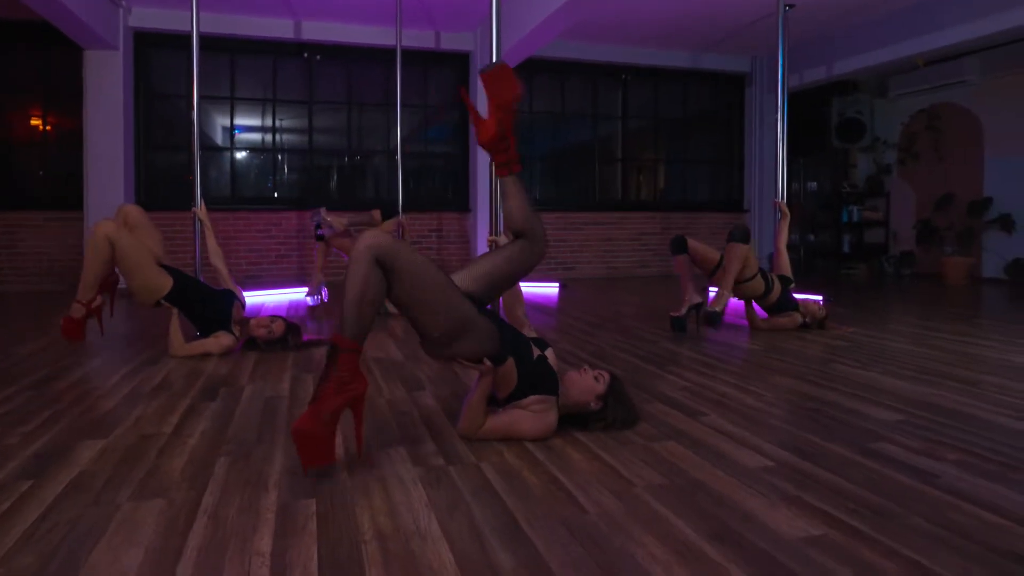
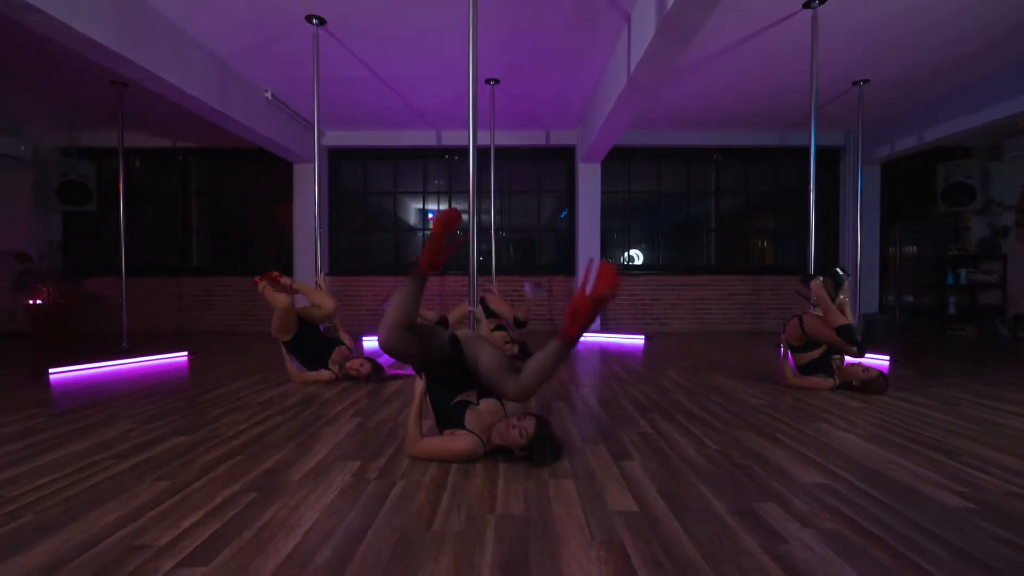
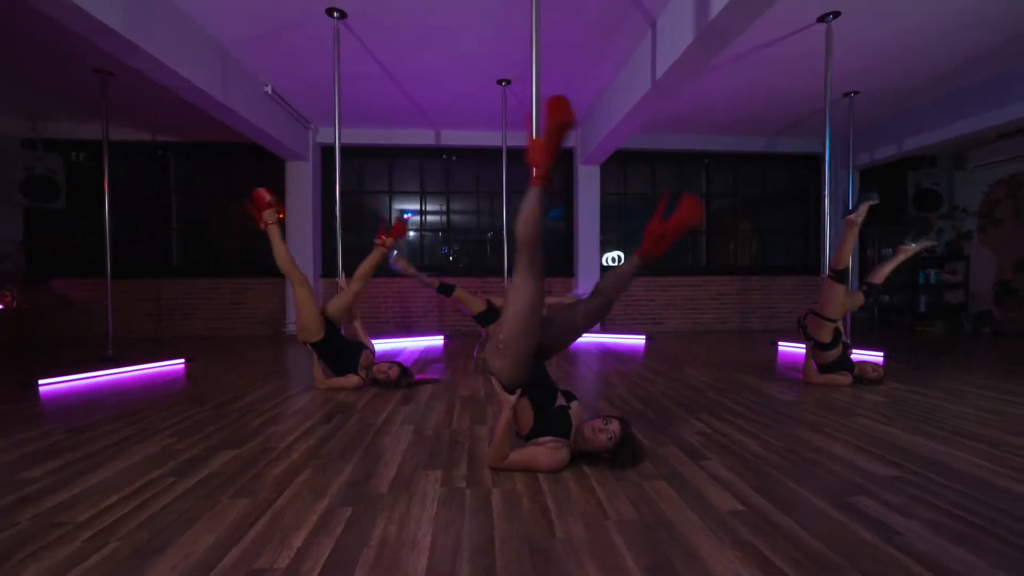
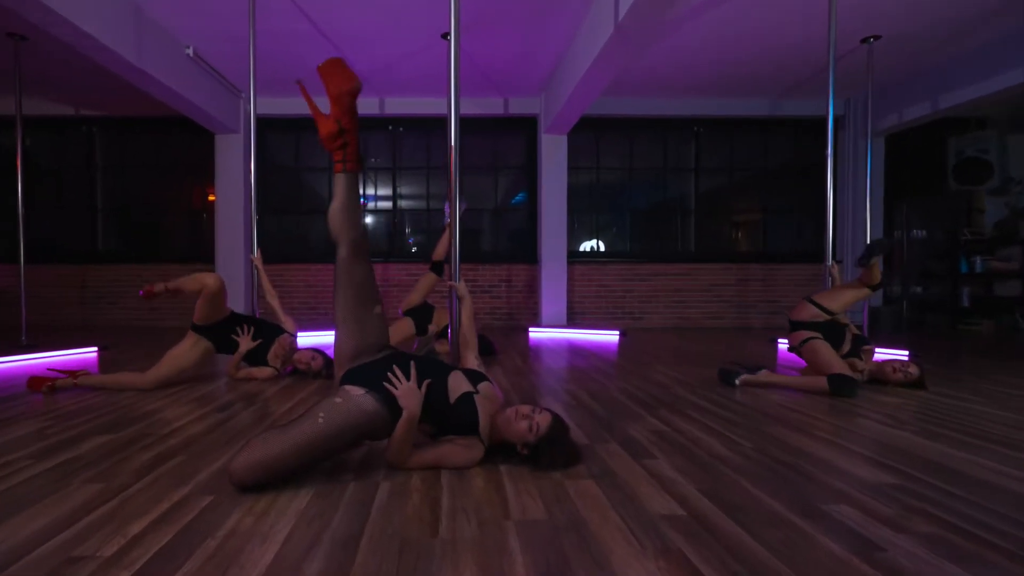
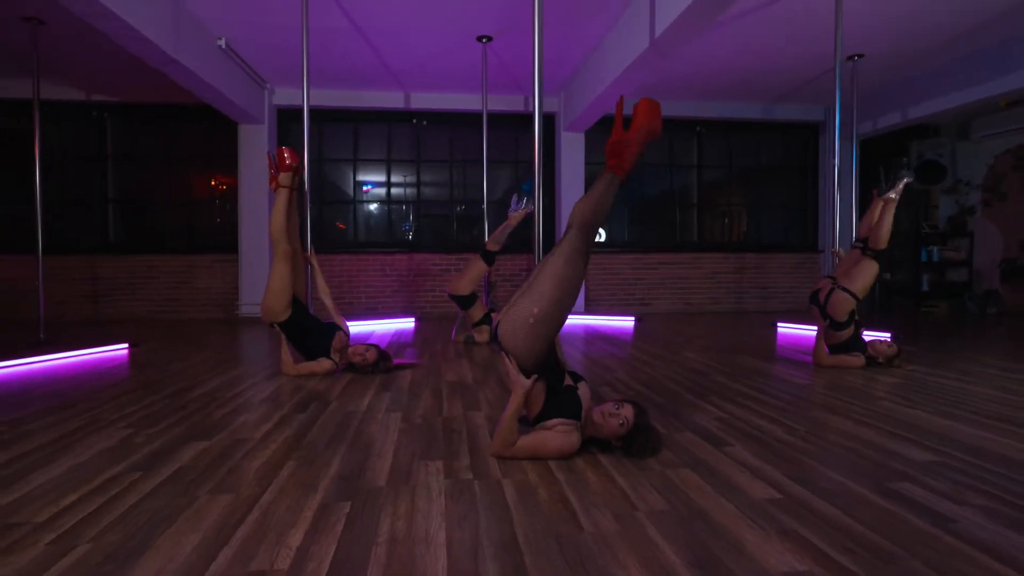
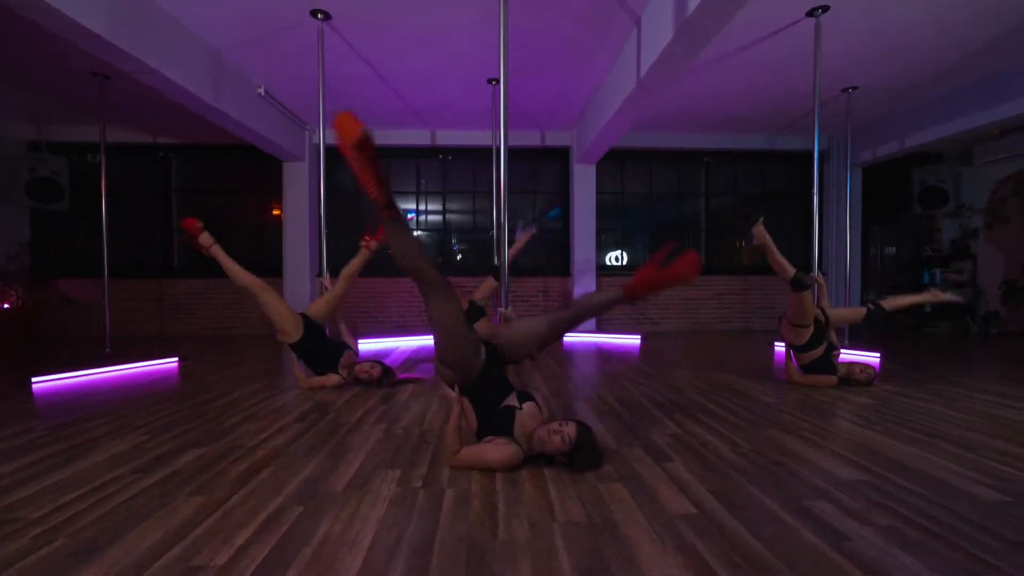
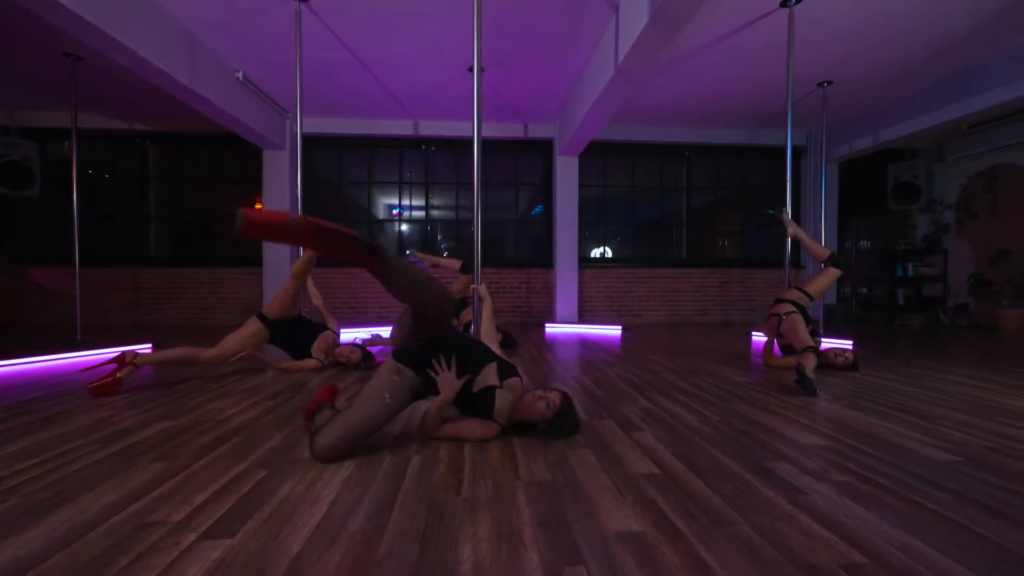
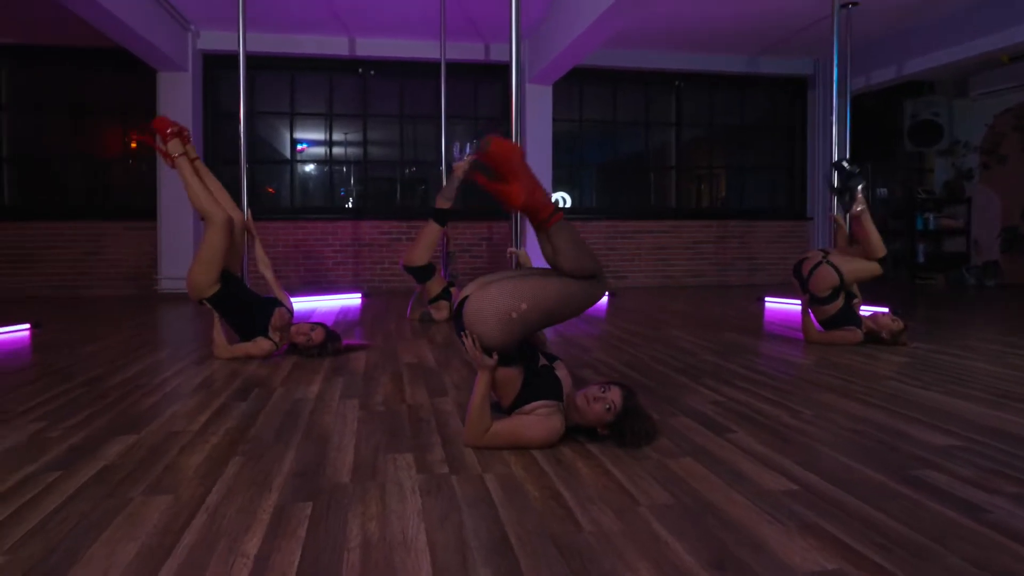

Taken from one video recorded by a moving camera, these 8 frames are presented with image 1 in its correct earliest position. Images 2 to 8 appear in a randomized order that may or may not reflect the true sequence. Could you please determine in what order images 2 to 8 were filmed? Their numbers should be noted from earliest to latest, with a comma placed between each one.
8, 5, 3, 6, 2, 7, 4
